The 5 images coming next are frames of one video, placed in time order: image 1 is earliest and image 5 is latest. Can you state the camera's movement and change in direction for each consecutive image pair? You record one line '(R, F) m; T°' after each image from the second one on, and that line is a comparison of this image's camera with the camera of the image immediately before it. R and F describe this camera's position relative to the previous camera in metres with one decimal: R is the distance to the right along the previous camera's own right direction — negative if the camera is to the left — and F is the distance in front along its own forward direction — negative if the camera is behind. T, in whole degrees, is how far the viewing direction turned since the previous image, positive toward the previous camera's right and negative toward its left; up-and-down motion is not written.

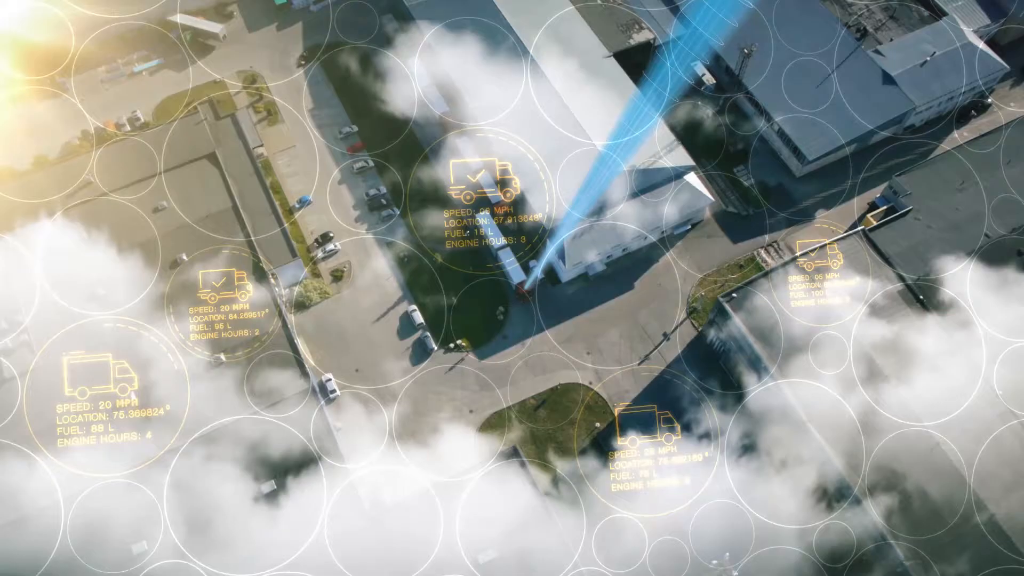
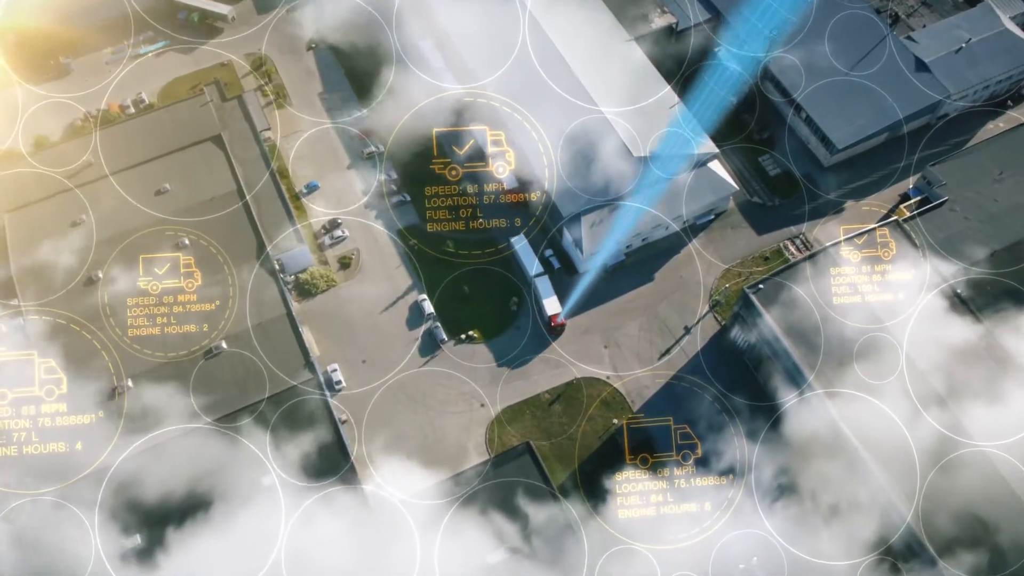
(+1.7, +6.9) m; -2°
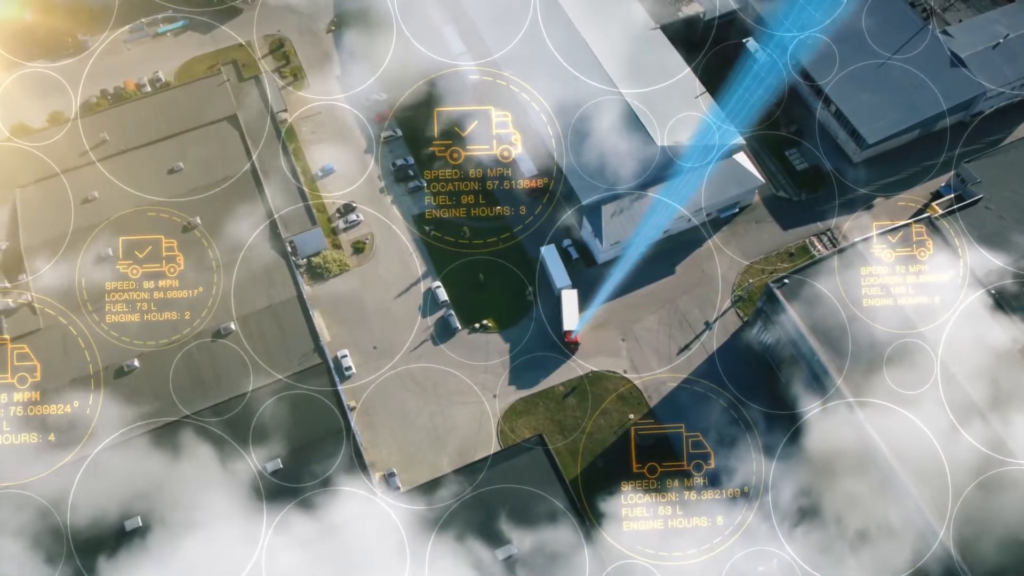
(+1.0, +2.9) m; -2°
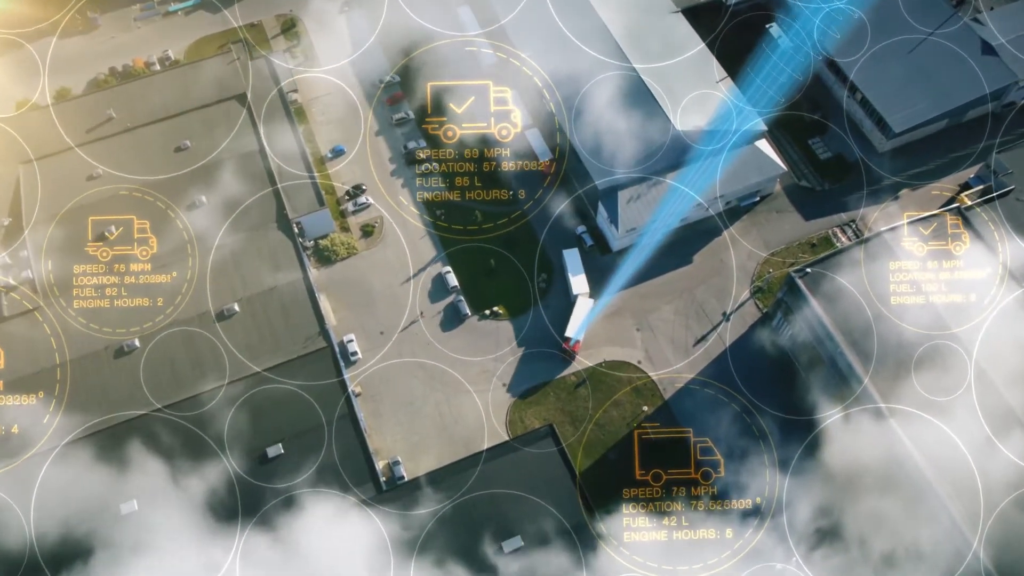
(+1.1, +3.0) m; -1°
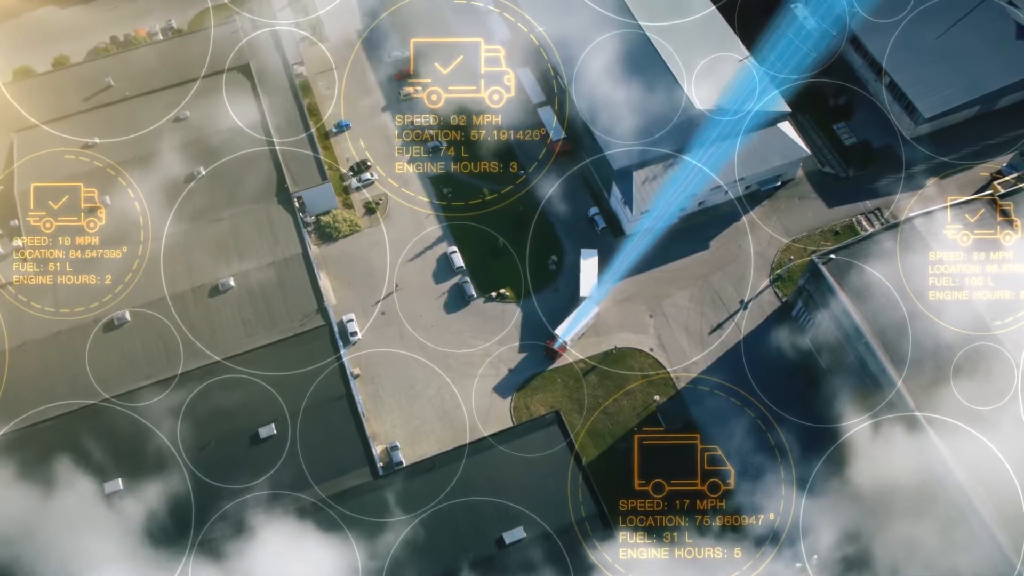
(+1.2, +4.2) m; -1°
